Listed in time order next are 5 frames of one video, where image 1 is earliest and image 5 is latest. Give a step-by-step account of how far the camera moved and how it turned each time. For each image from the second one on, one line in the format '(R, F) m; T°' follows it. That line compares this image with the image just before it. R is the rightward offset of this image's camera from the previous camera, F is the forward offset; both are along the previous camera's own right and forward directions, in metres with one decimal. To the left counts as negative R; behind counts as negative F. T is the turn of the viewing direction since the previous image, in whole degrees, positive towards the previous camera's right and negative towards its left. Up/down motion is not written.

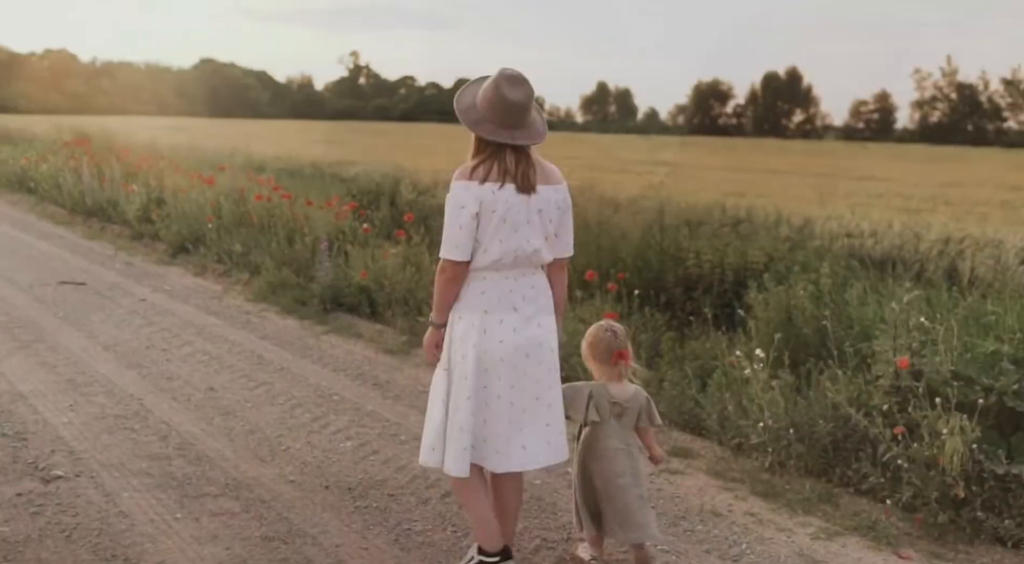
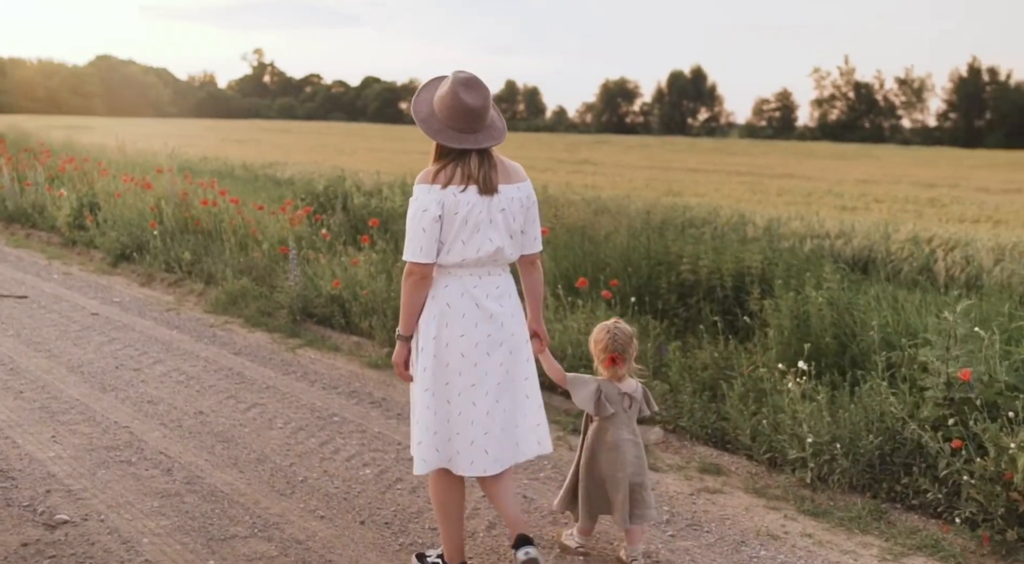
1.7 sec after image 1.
(-0.4, +0.2) m; +5°
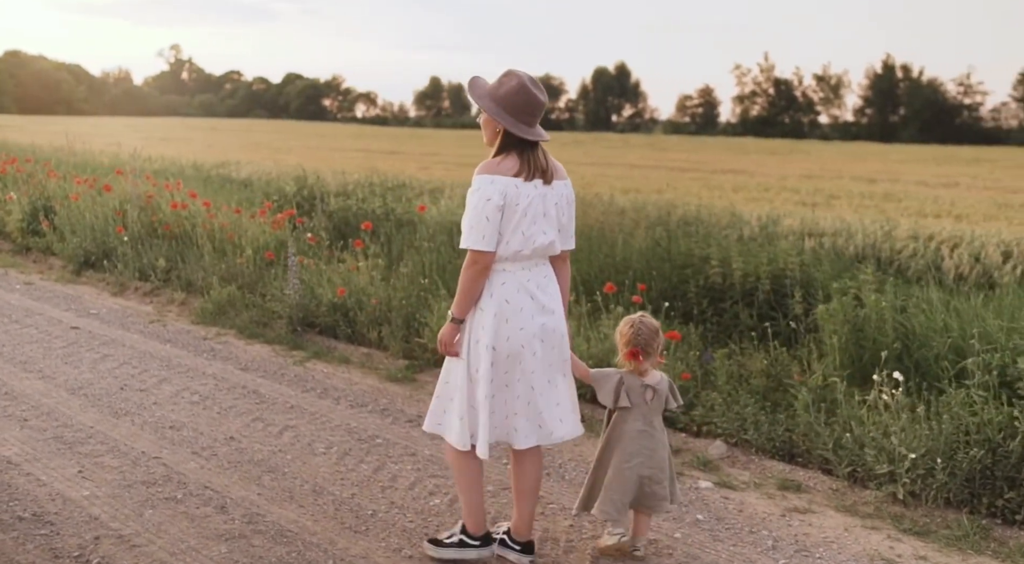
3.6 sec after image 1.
(-0.5, +0.3) m; +4°
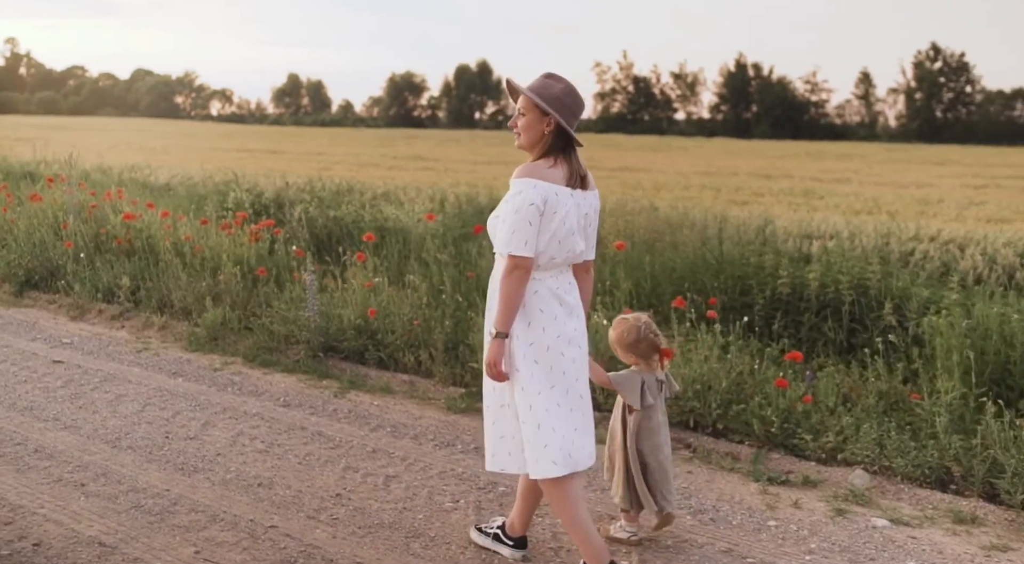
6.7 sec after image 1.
(-1.0, +0.4) m; +7°
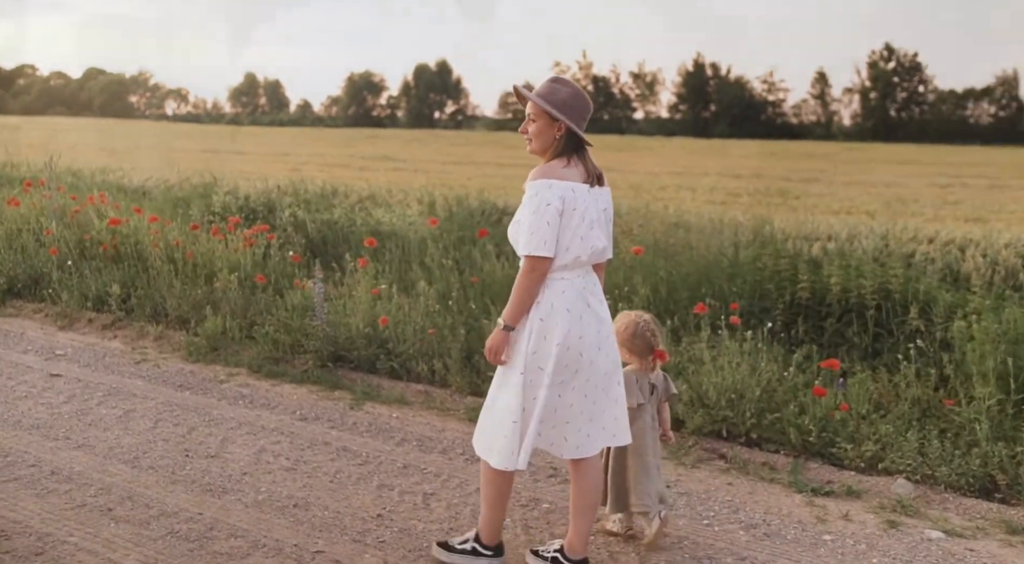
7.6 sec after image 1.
(-0.3, +0.1) m; +2°
